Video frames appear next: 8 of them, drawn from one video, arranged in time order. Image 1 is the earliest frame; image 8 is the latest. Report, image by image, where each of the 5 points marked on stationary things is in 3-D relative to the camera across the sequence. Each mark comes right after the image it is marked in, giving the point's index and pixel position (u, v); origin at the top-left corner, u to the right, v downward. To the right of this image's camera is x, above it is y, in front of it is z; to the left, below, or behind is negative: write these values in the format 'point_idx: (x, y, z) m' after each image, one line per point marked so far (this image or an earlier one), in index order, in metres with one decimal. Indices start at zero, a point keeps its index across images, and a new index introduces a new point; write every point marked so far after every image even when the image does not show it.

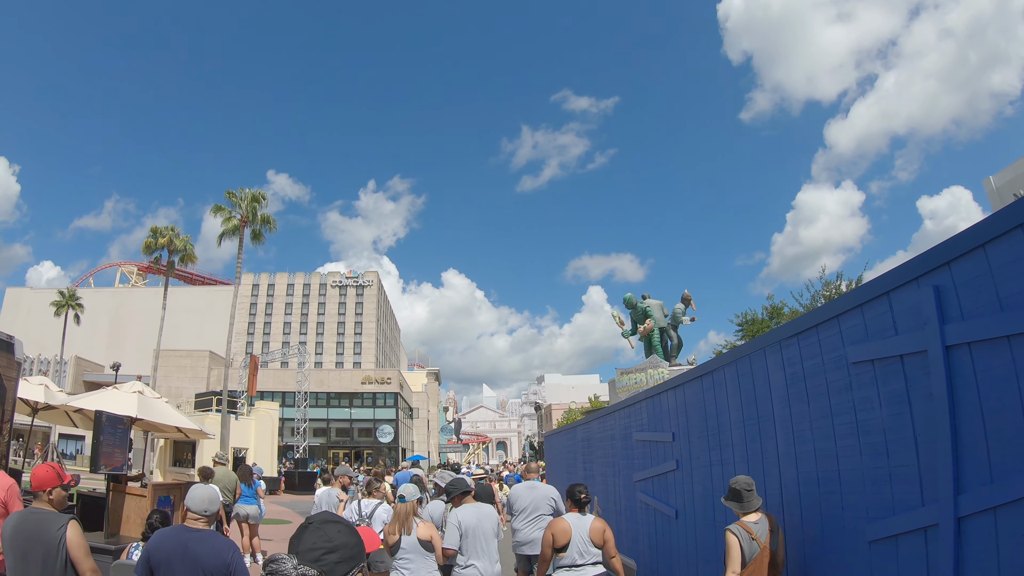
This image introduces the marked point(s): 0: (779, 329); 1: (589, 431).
0: (+2.3, -0.4, +5.6) m
1: (+1.3, -2.3, +10.0) m
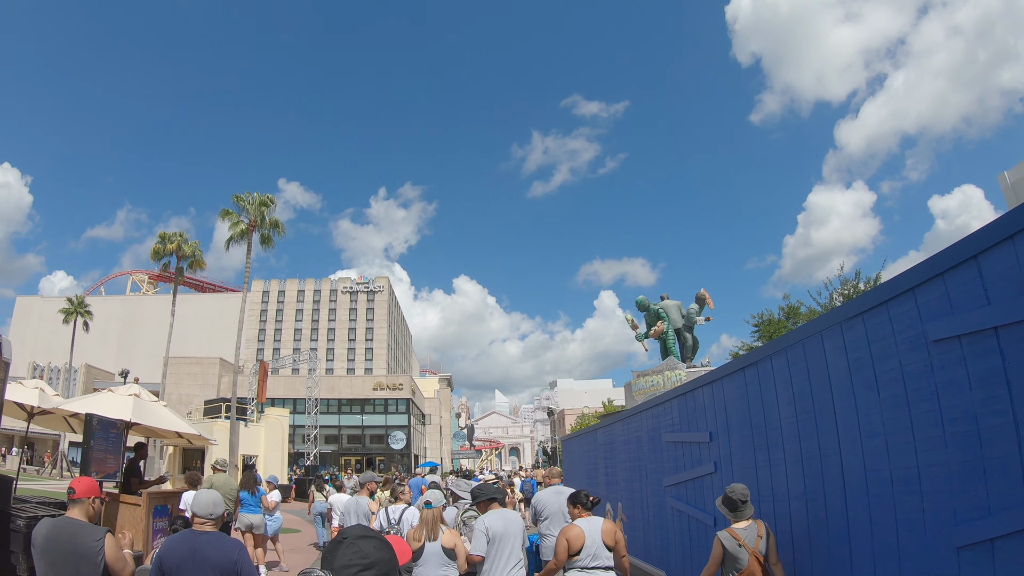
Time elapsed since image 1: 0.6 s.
0: (+2.5, -0.2, +4.8) m
1: (+1.5, -2.2, +9.3) m
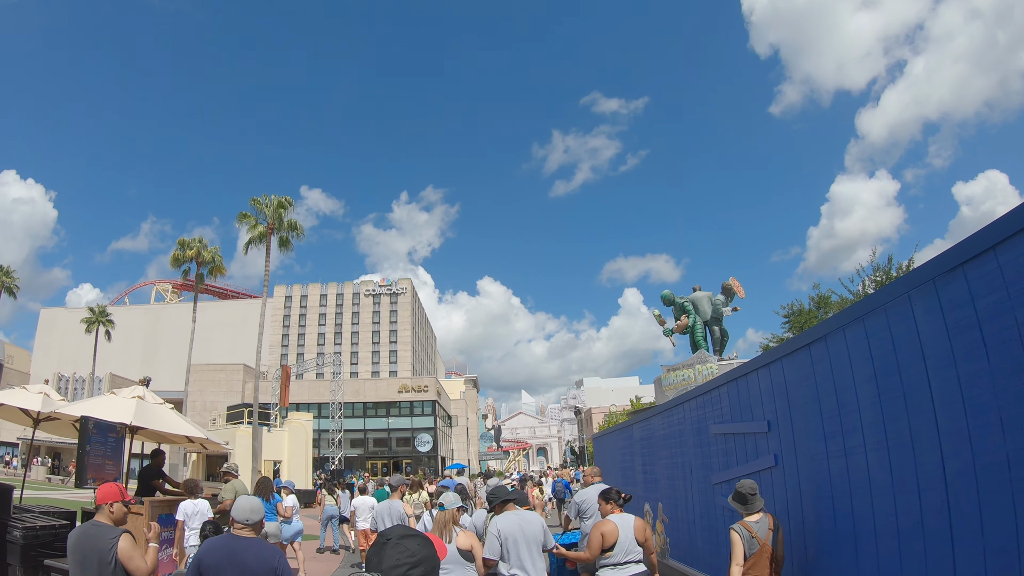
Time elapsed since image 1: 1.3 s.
0: (+2.6, +0.1, +3.9) m
1: (+1.9, -1.9, +8.4) m
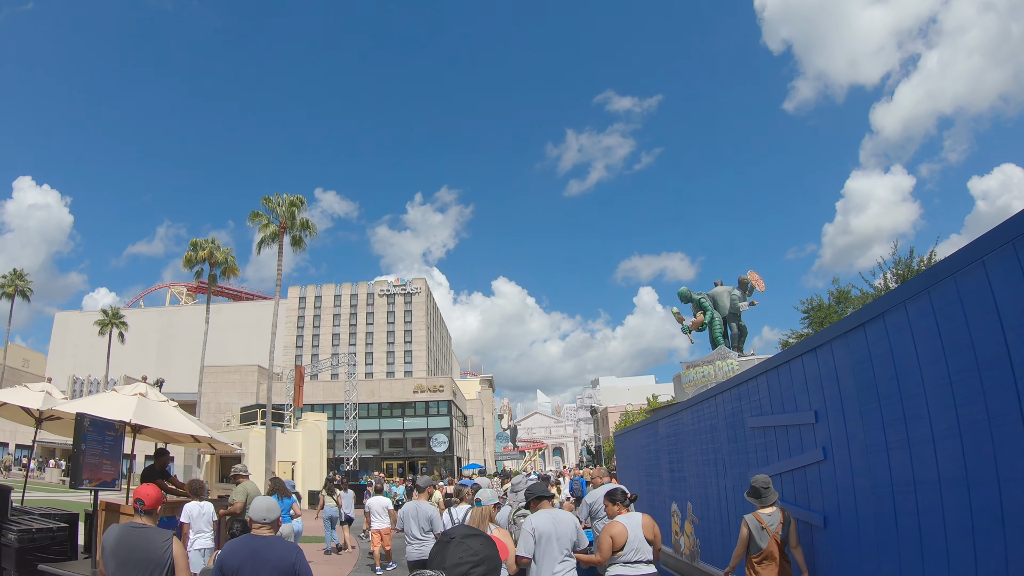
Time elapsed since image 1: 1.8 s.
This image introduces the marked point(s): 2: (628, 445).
0: (+2.7, +0.3, +3.3) m
1: (+2.1, -1.7, +7.8) m
2: (+2.2, -3.0, +11.9) m
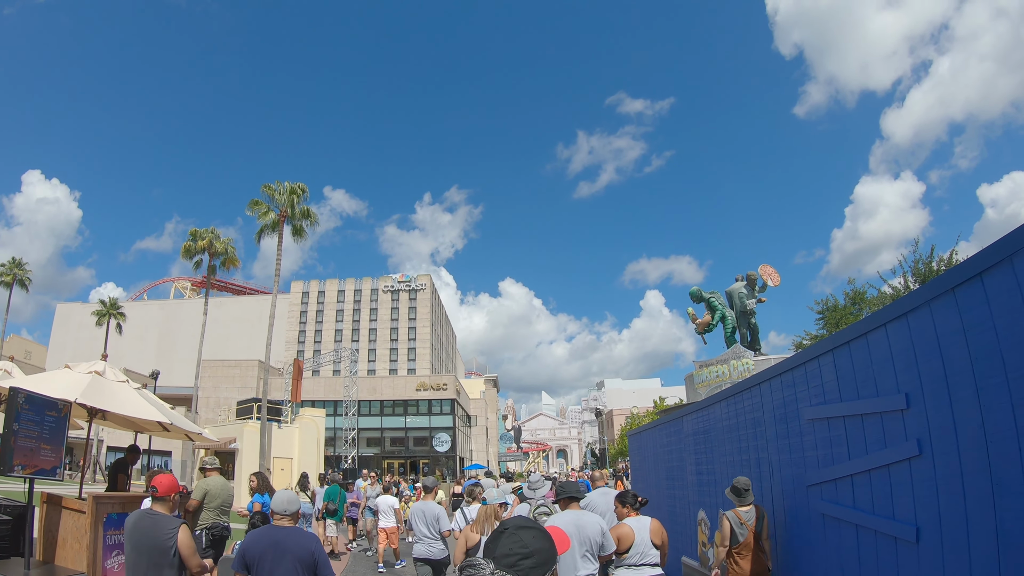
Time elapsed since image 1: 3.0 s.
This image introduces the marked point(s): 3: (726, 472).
0: (+2.7, +0.6, +2.3) m
1: (+2.1, -1.4, +6.8) m
2: (+2.3, -2.7, +10.8) m
3: (+2.1, -1.9, +6.2) m
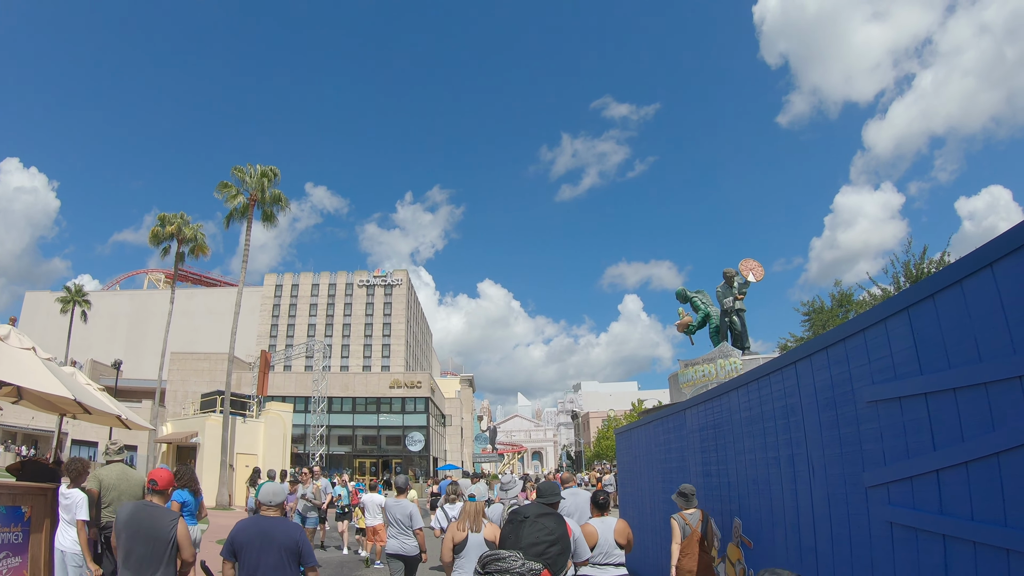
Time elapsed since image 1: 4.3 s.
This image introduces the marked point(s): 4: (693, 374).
0: (+2.7, +0.9, +1.4) m
1: (+1.9, -1.2, +5.9) m
2: (+1.9, -2.5, +9.9) m
3: (+1.9, -1.6, +5.3) m
4: (+5.7, -2.7, +19.7) m
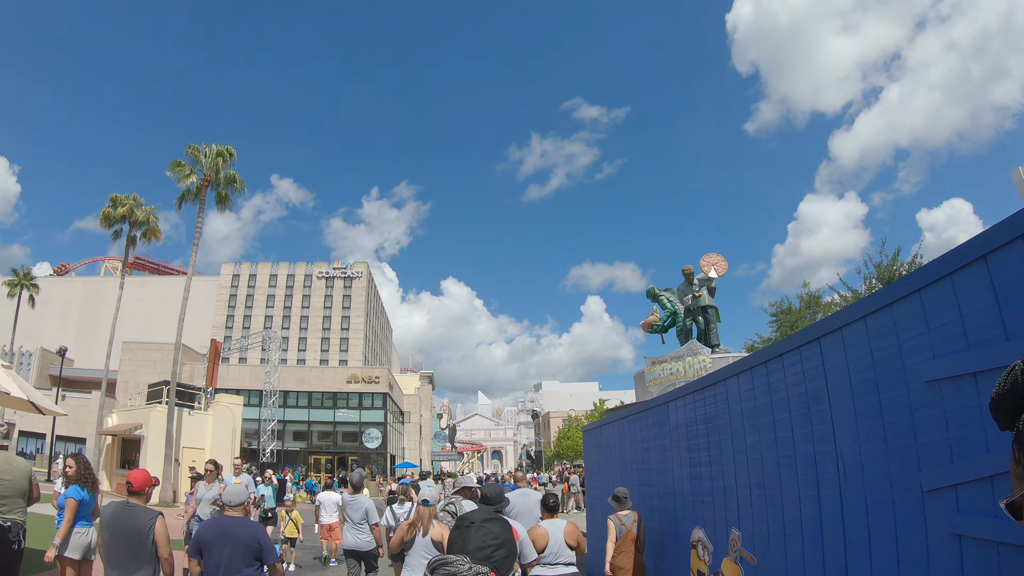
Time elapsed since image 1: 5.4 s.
0: (+2.7, +1.0, +0.8) m
1: (+1.6, -1.0, +5.2) m
2: (+1.4, -2.3, +9.3) m
3: (+1.6, -1.4, +4.7) m
4: (+4.6, -2.6, +19.3) m
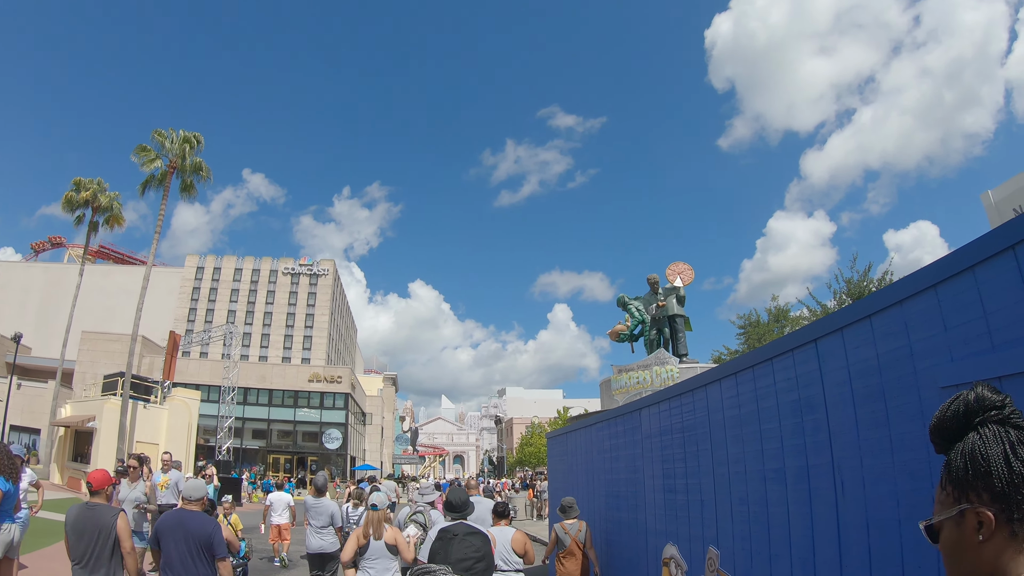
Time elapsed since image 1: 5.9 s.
0: (+2.8, +1.0, +0.8) m
1: (+1.4, -1.0, +5.2) m
2: (+0.9, -2.3, +9.2) m
3: (+1.5, -1.5, +4.6) m
4: (+3.6, -2.9, +19.4) m
